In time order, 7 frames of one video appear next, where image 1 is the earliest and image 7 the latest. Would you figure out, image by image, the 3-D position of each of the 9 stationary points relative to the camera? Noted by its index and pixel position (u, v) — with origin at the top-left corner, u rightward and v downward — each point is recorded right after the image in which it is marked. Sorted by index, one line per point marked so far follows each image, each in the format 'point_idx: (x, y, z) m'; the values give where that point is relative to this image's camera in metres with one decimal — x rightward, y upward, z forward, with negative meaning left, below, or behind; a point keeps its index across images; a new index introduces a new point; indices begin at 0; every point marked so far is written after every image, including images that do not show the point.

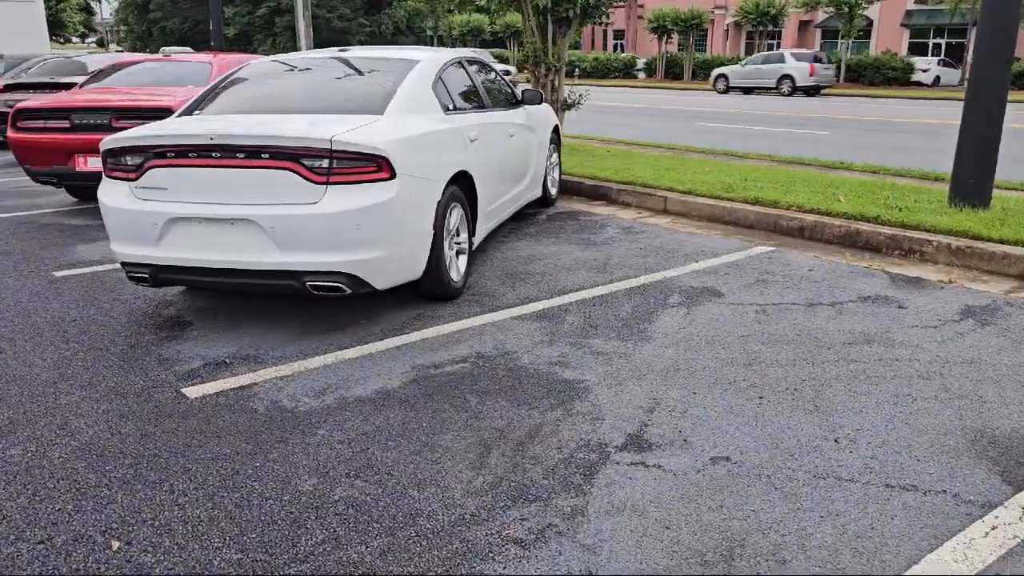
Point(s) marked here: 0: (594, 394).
0: (+0.4, -0.5, +3.8) m
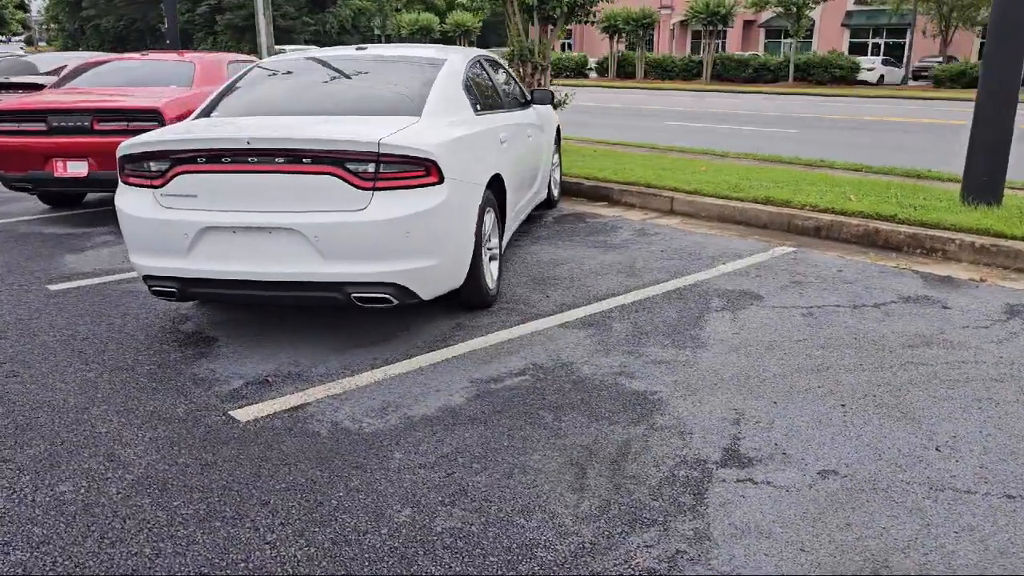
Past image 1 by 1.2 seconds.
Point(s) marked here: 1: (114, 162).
0: (+0.7, -0.5, +3.7) m
1: (-3.5, +1.1, +7.4) m
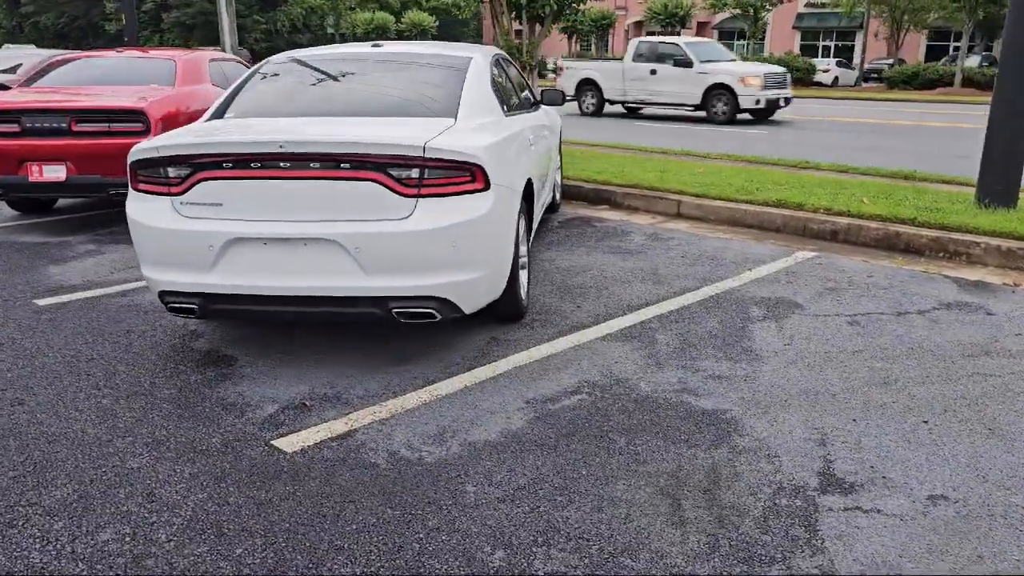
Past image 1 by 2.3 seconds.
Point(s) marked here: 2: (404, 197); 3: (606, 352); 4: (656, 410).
0: (+1.0, -0.6, +3.5) m
1: (-3.5, +1.0, +7.0) m
2: (-0.5, +0.4, +3.8) m
3: (+0.5, -0.3, +4.3) m
4: (+0.6, -0.5, +3.6) m
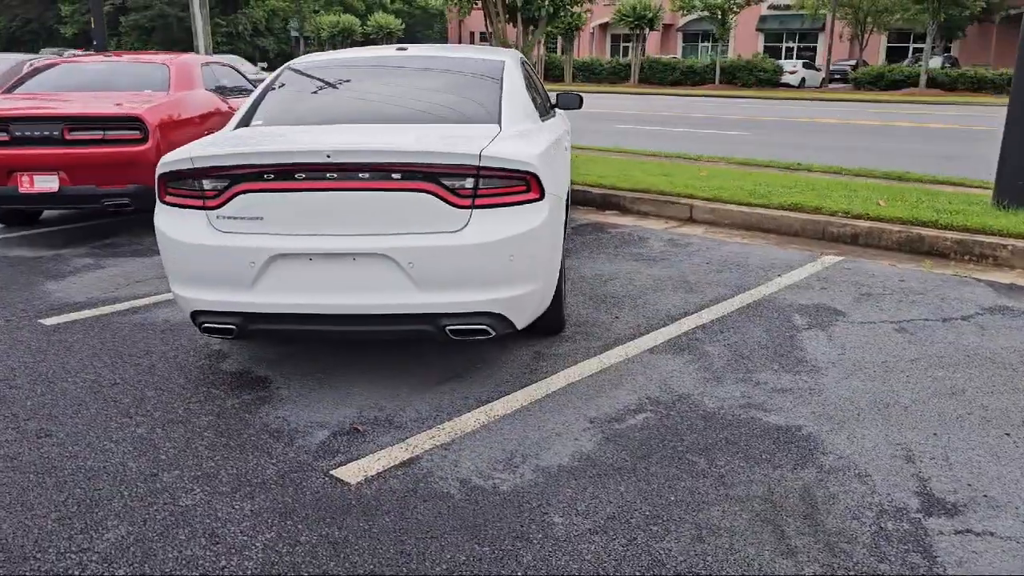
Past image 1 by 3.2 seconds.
0: (+1.3, -0.6, +3.3) m
1: (-3.3, +0.9, +6.7) m
2: (-0.2, +0.3, +3.6) m
3: (+0.7, -0.4, +4.2) m
4: (+0.9, -0.6, +3.5) m
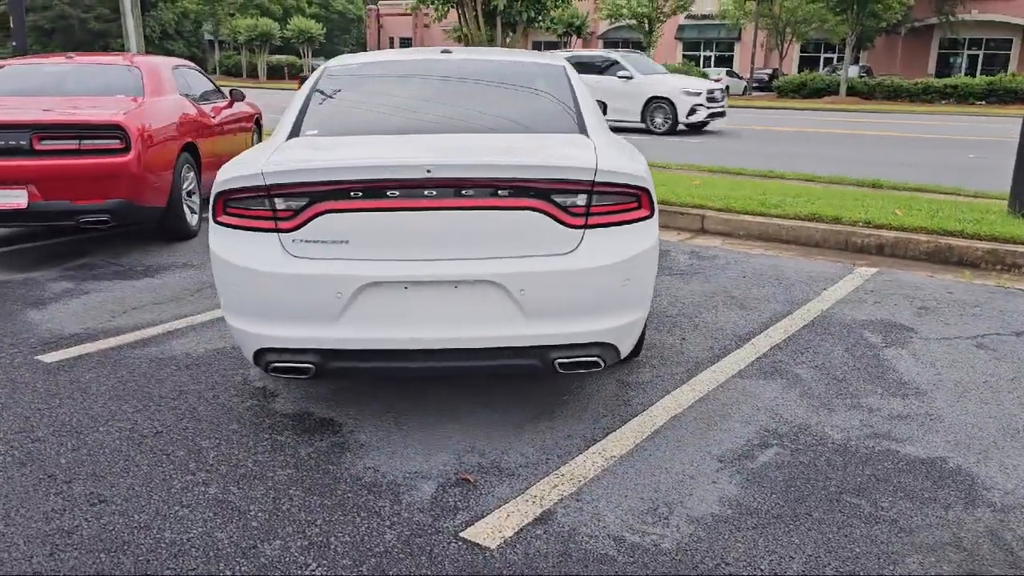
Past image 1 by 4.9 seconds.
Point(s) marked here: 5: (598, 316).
0: (+1.7, -0.7, +3.1) m
1: (-3.2, +0.7, +6.0) m
2: (+0.2, +0.2, +3.2) m
3: (+1.1, -0.5, +3.9) m
4: (+1.4, -0.7, +3.2) m
5: (+0.3, -0.1, +3.3) m
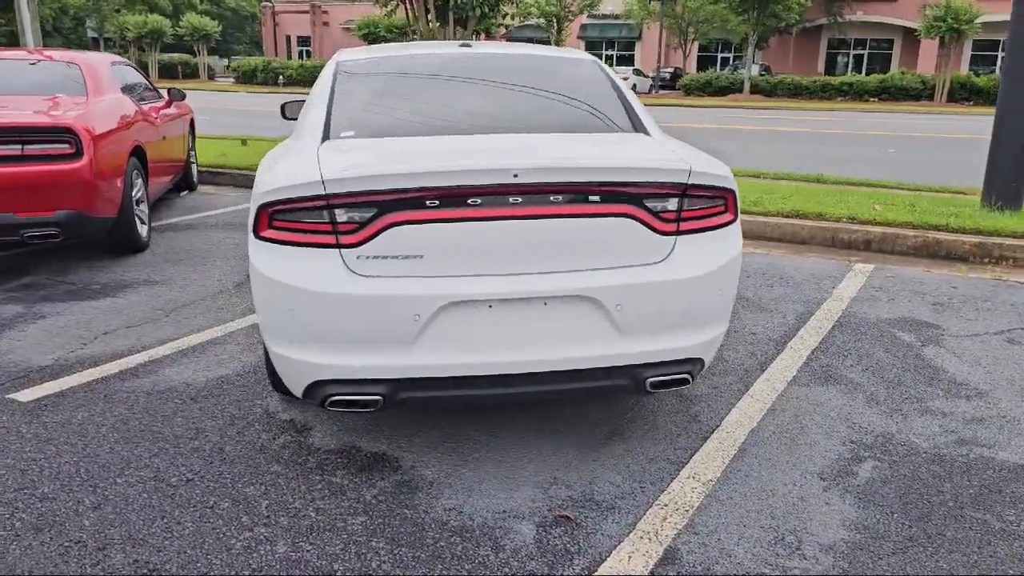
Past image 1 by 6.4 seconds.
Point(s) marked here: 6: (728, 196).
0: (+2.1, -0.7, +3.0) m
1: (-3.2, +0.5, +5.3) m
2: (+0.5, +0.2, +3.0) m
3: (+1.4, -0.5, +3.7) m
4: (+1.7, -0.7, +3.1) m
5: (+0.6, -0.1, +3.1) m
6: (+0.8, +0.3, +3.1) m
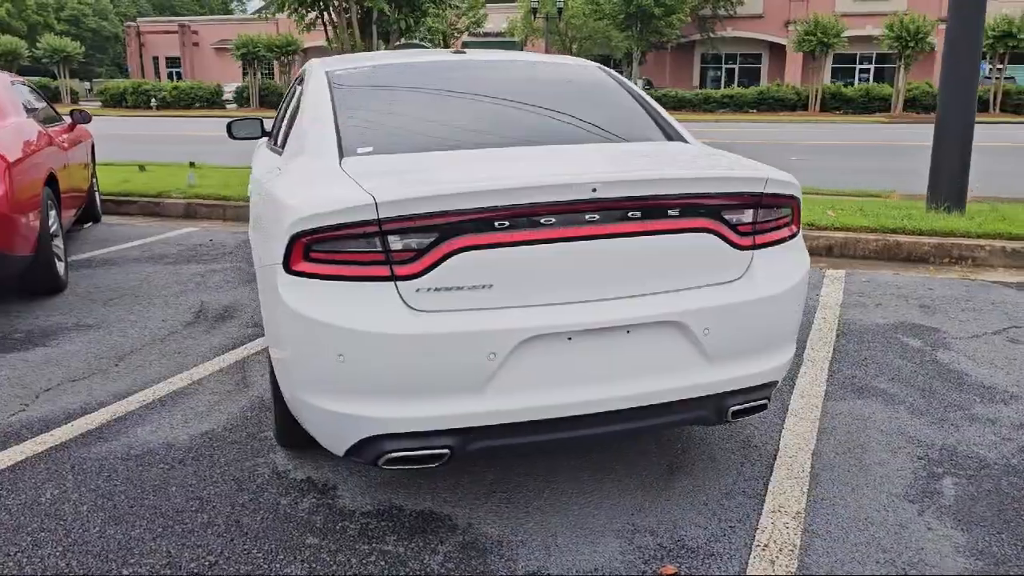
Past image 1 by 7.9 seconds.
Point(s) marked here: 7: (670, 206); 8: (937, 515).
0: (+2.3, -0.7, +3.0) m
1: (-3.3, +0.2, +4.5) m
2: (+0.7, +0.1, +2.7) m
3: (+1.5, -0.5, +3.6) m
4: (+1.9, -0.7, +3.0) m
5: (+0.9, -0.2, +2.8) m
6: (+1.0, +0.3, +2.9) m
7: (+0.5, +0.3, +2.6) m
8: (+1.4, -0.7, +2.8) m
